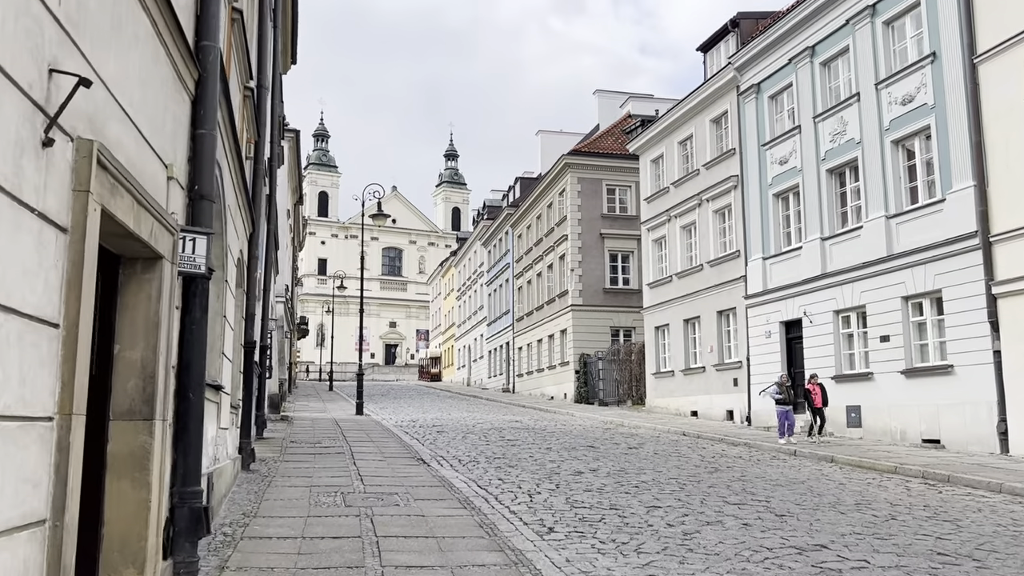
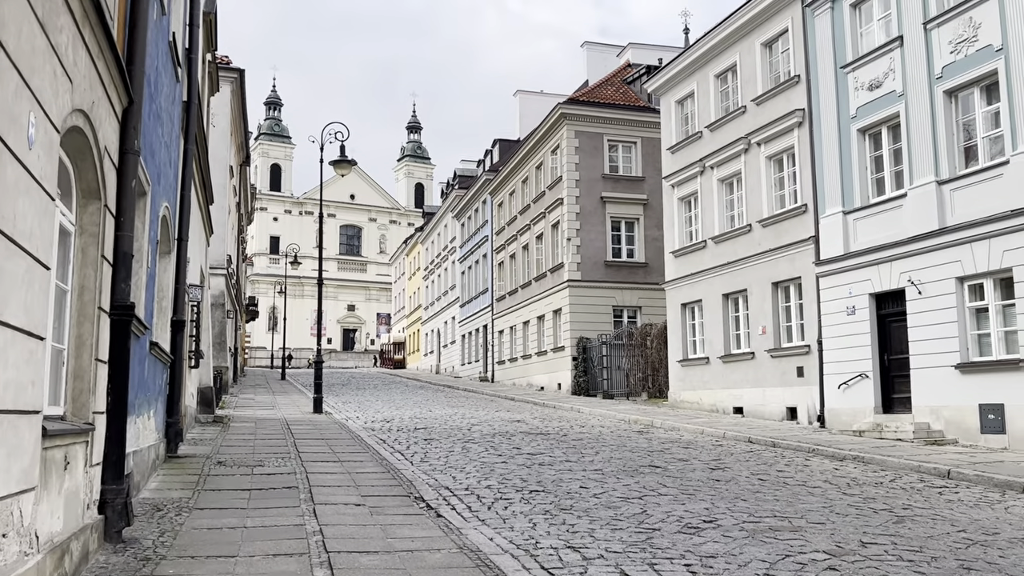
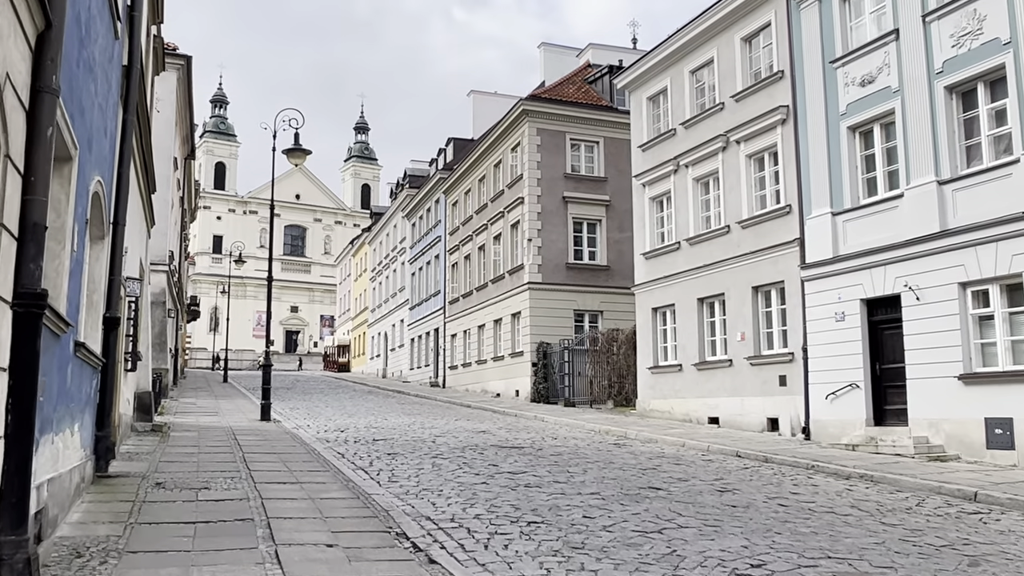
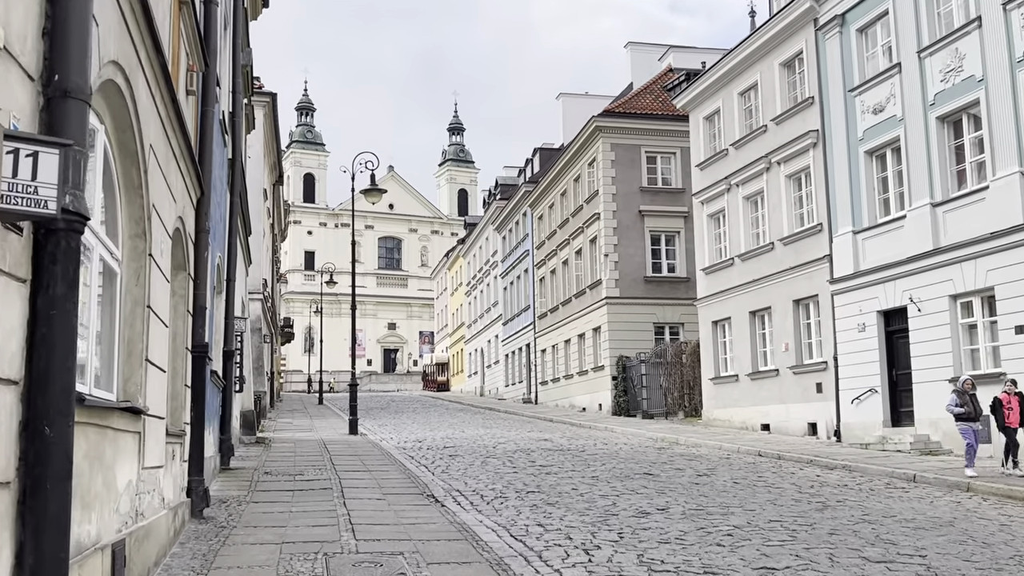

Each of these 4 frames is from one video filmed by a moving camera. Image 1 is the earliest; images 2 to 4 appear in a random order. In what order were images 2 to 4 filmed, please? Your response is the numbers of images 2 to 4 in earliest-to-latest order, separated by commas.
4, 2, 3
